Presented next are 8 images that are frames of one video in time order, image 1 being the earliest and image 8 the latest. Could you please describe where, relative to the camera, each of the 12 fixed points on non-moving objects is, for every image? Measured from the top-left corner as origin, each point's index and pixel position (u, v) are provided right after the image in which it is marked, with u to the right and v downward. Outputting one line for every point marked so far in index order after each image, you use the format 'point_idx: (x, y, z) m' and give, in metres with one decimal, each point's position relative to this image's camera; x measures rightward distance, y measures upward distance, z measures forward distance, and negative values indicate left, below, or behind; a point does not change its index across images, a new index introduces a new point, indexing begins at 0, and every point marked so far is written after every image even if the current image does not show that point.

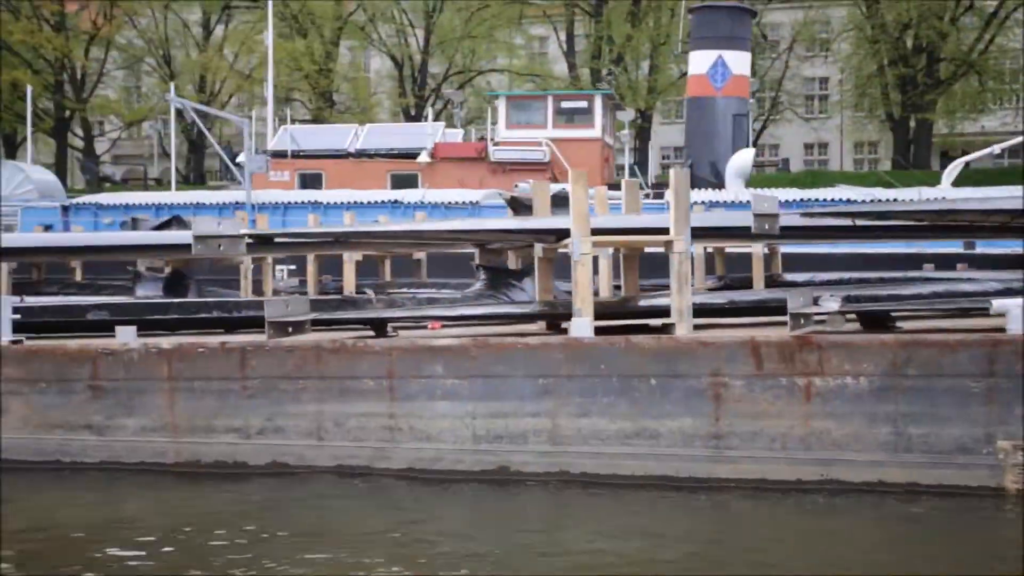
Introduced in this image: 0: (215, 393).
0: (-2.5, -0.9, +9.1) m
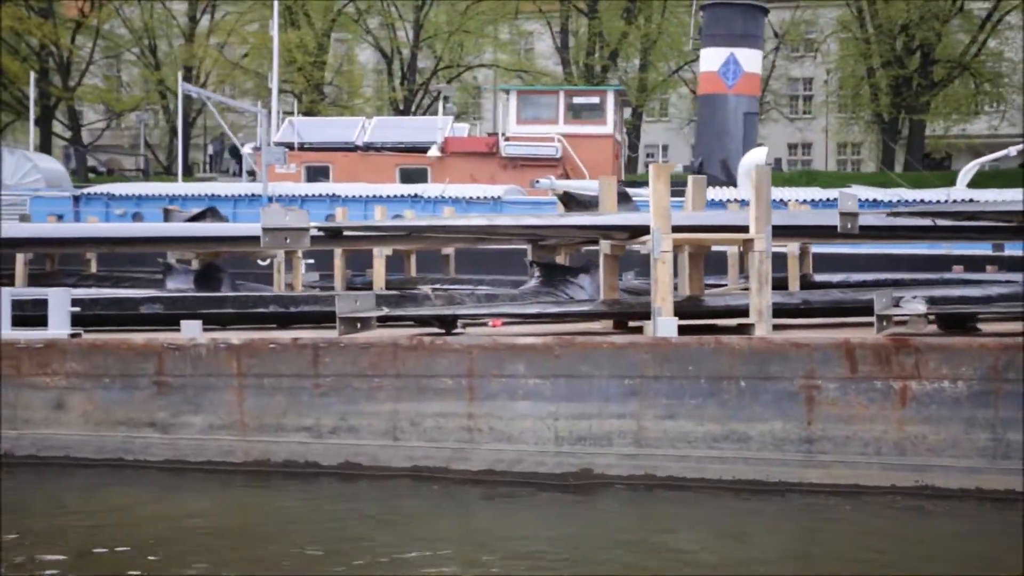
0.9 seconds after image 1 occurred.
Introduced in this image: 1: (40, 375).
0: (-1.9, -0.9, +8.8) m
1: (-4.0, -0.8, +9.1) m
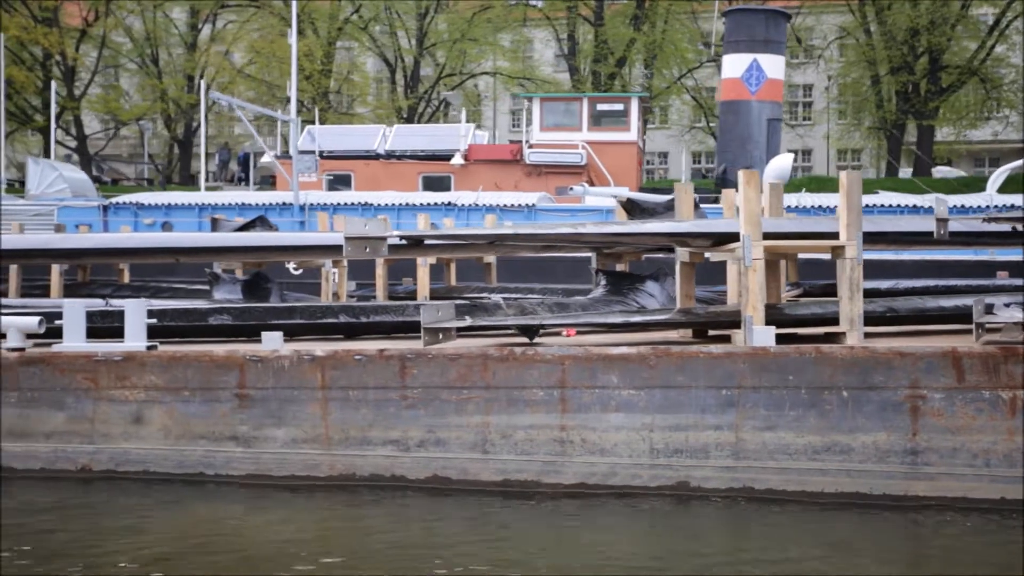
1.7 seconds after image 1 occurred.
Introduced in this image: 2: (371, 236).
0: (-1.1, -0.9, +8.6) m
1: (-3.3, -0.8, +8.9) m
2: (-1.2, +0.4, +9.3) m
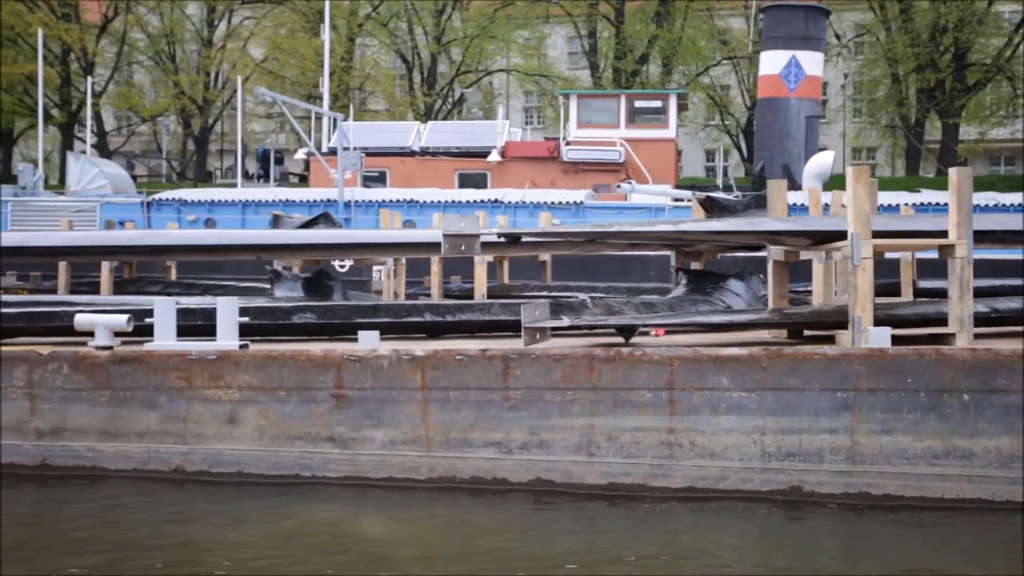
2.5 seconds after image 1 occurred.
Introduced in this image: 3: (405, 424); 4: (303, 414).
0: (-0.3, -0.9, +8.4) m
1: (-2.5, -0.8, +8.7) m
2: (-0.4, +0.5, +9.1) m
3: (-0.9, -1.1, +8.5) m
4: (-1.7, -1.0, +8.6) m
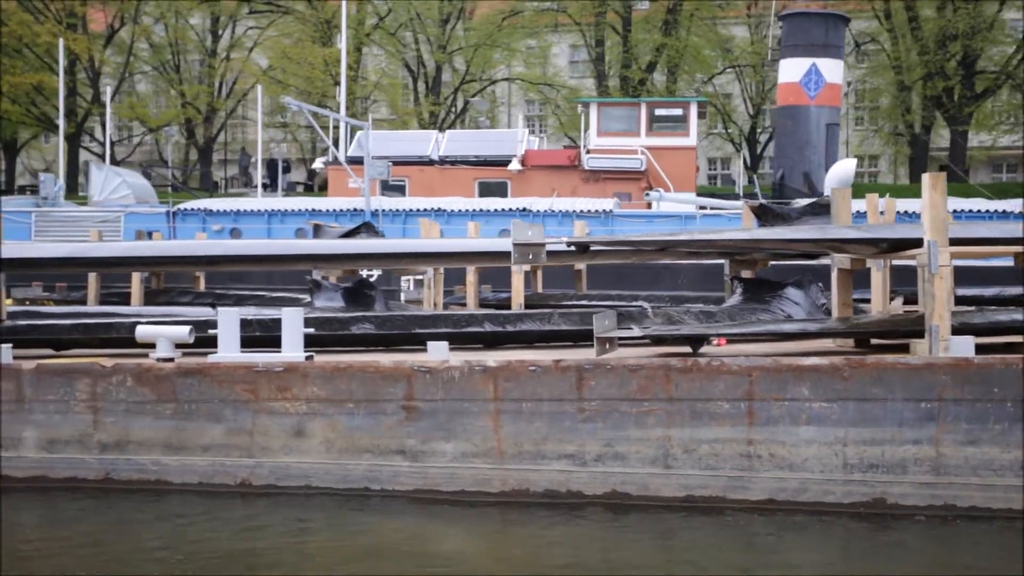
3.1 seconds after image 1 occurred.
0: (+0.3, -1.0, +8.3) m
1: (-1.9, -0.9, +8.6) m
2: (+0.2, +0.4, +9.0) m
3: (-0.3, -1.2, +8.4) m
4: (-1.1, -1.1, +8.5) m
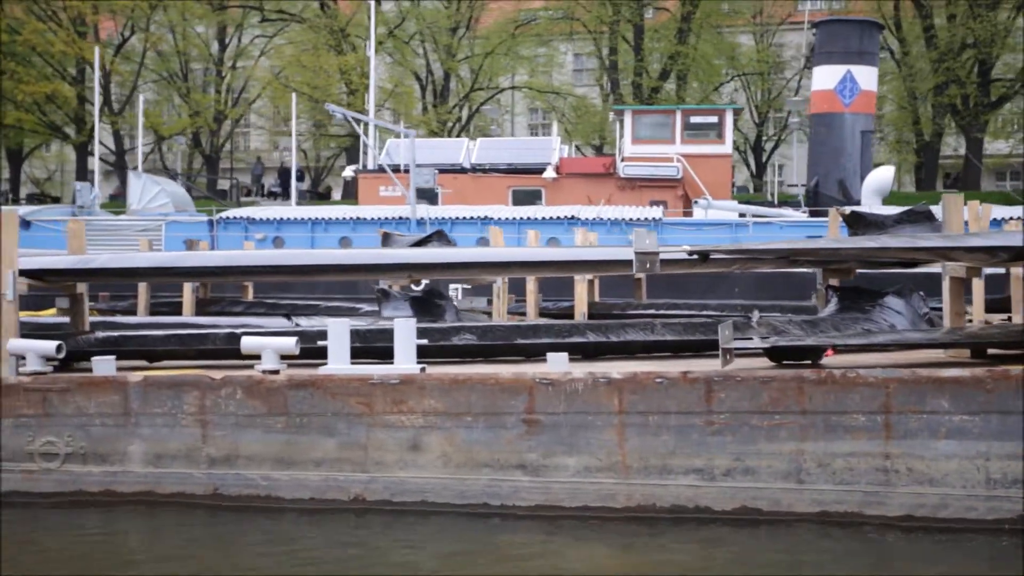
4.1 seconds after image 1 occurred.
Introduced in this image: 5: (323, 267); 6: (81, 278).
0: (+1.2, -1.1, +8.1) m
1: (-0.9, -1.0, +8.4) m
2: (+1.1, +0.3, +8.8) m
3: (+0.7, -1.2, +8.2) m
4: (-0.2, -1.2, +8.3) m
5: (-1.9, +0.2, +10.8) m
6: (-4.2, +0.1, +10.4) m
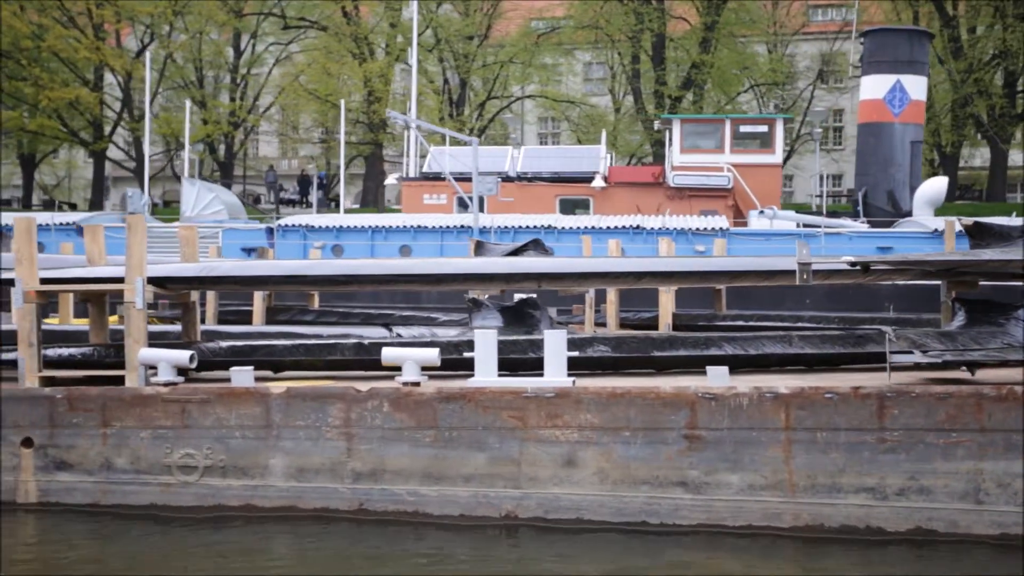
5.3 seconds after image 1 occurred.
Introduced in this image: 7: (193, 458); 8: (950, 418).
0: (+2.4, -1.2, +7.8) m
1: (+0.3, -1.1, +8.1) m
2: (+2.4, +0.2, +8.5) m
3: (+1.9, -1.3, +7.9) m
4: (+1.0, -1.3, +8.0) m
5: (-0.7, +0.1, +10.5) m
6: (-3.0, 0.0, +10.2) m
7: (-2.5, -1.3, +8.4) m
8: (+3.2, -0.9, +7.6) m
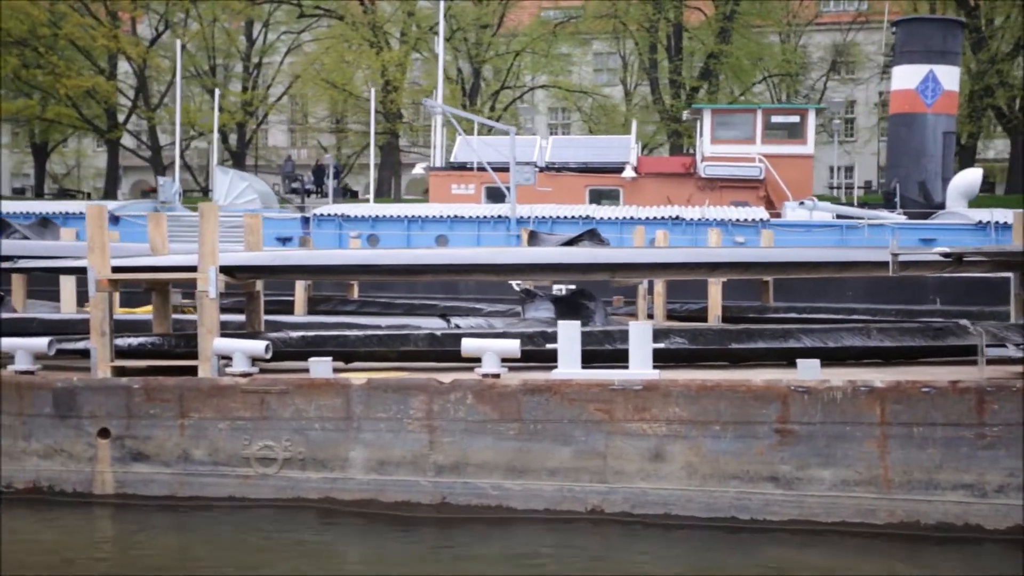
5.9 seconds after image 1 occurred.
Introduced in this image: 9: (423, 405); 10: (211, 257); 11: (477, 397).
0: (+3.1, -1.1, +7.6) m
1: (+0.9, -1.0, +7.9) m
2: (+3.0, +0.3, +8.3) m
3: (+2.5, -1.3, +7.7) m
4: (+1.7, -1.2, +7.8) m
5: (0.0, +0.2, +10.4) m
6: (-2.3, +0.1, +10.0) m
7: (-1.9, -1.3, +8.3) m
8: (+3.8, -0.9, +7.5) m
9: (-0.7, -0.9, +8.1) m
10: (-2.4, +0.2, +8.6) m
11: (-0.3, -0.8, +8.1) m
